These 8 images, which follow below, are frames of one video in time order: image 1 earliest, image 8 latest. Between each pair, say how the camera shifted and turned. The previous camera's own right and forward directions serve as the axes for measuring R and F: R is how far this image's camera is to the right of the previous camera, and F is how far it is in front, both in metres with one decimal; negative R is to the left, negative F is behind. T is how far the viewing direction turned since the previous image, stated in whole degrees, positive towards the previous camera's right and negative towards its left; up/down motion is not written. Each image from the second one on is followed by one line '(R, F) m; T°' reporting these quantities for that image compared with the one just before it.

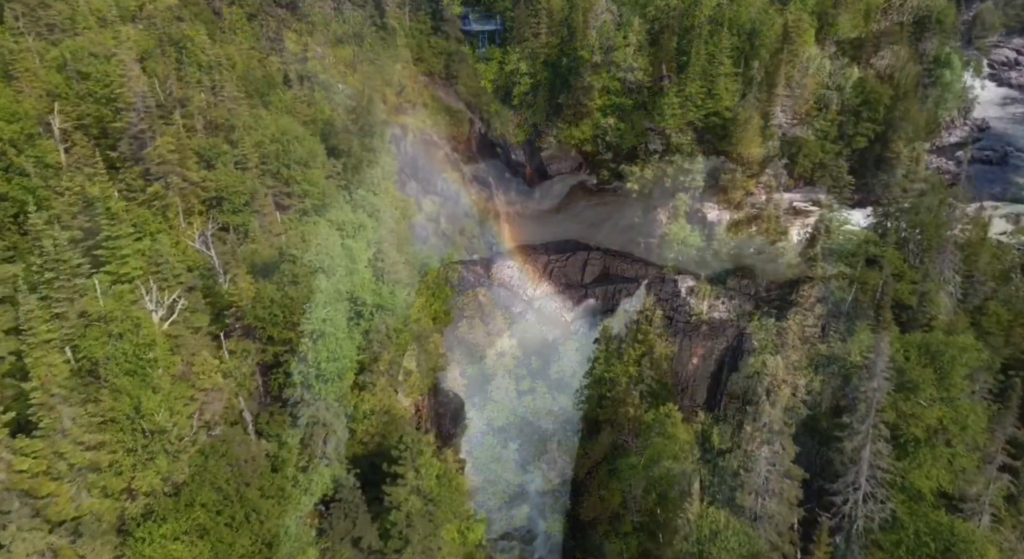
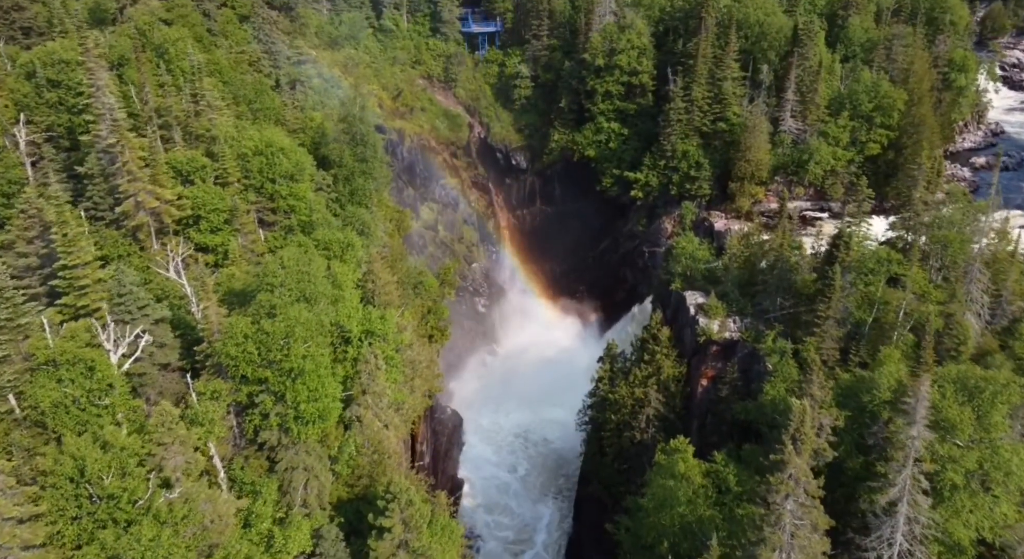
(+0.1, +2.4) m; 0°
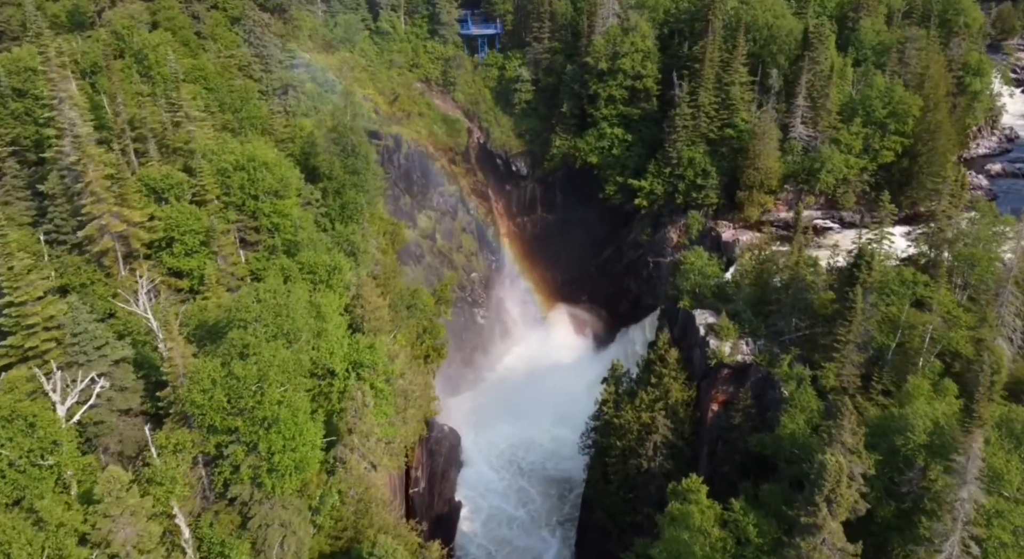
(0.0, +2.5) m; 0°
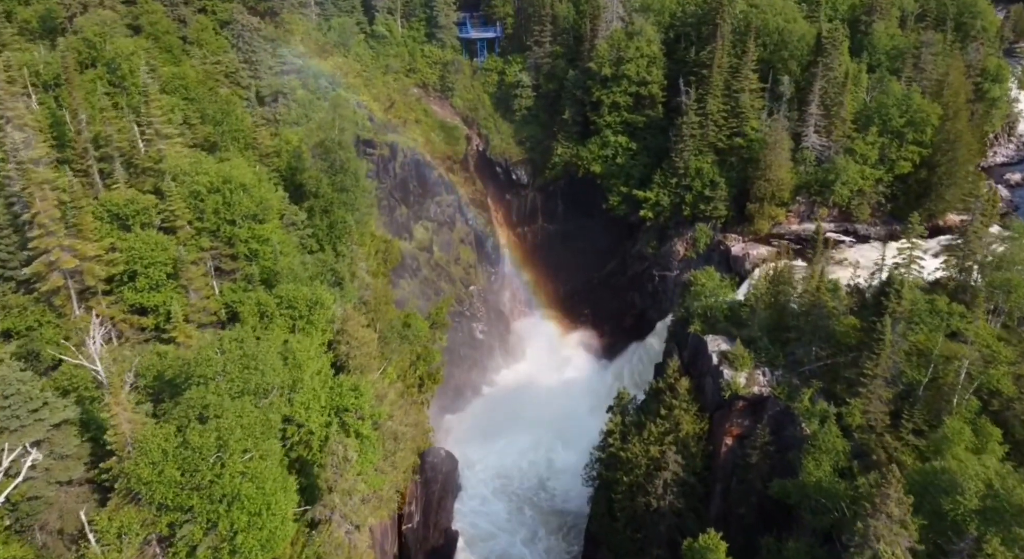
(0.0, +2.9) m; 0°
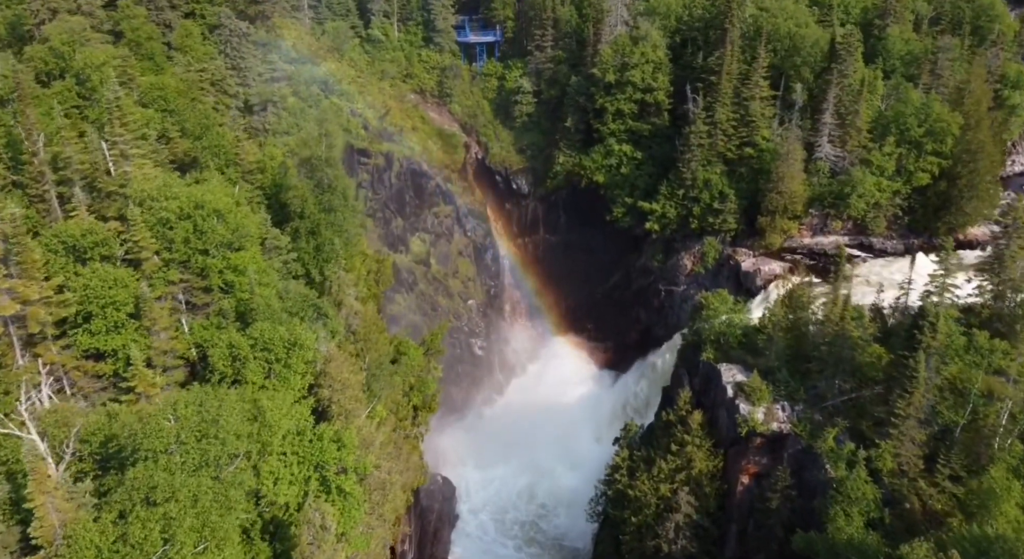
(0.0, +2.8) m; 0°
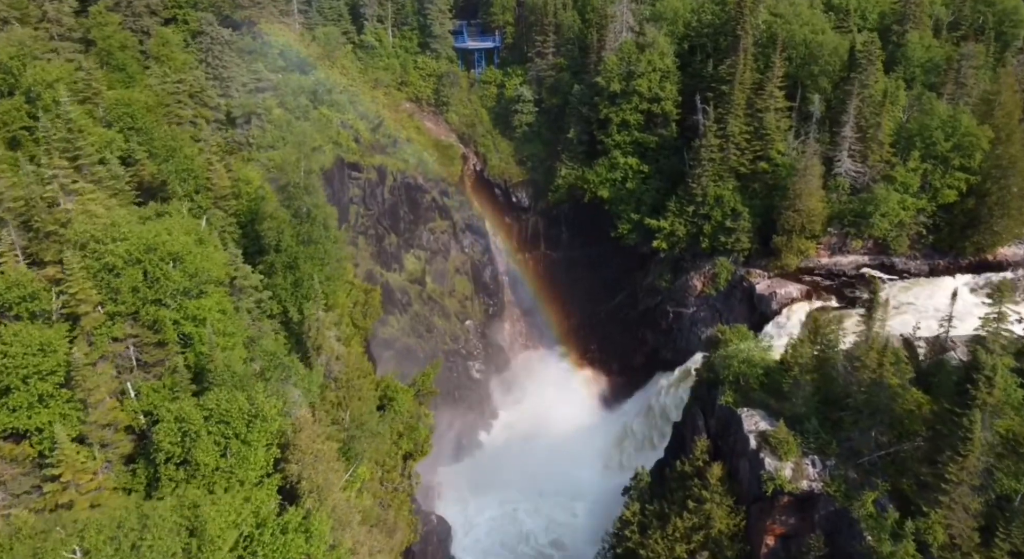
(0.0, +3.7) m; 0°
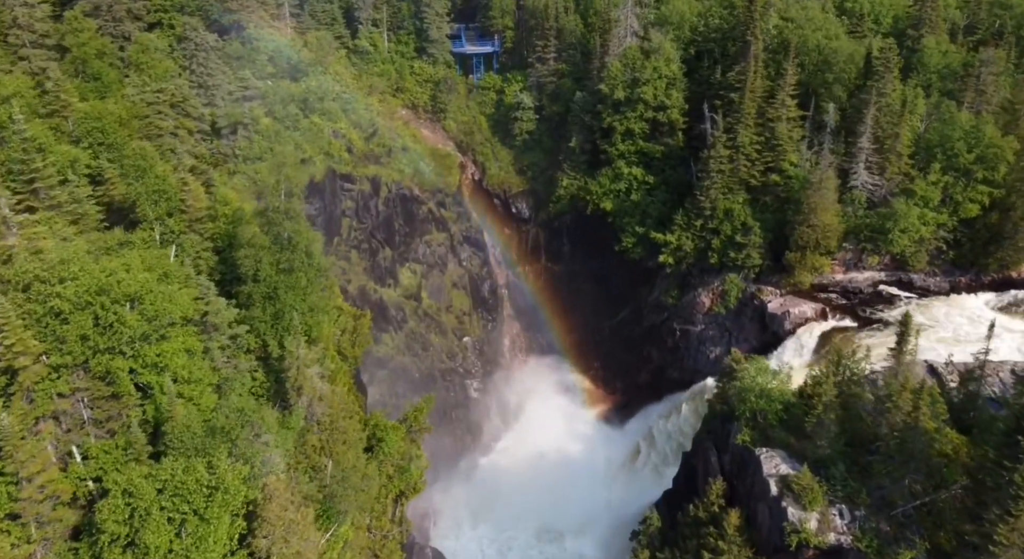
(0.0, +2.8) m; 0°
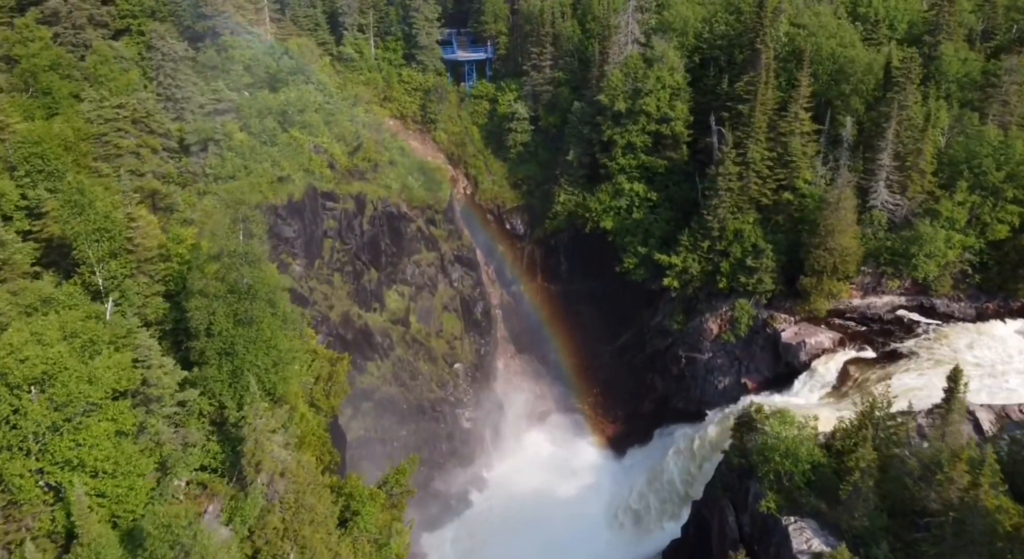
(0.0, +4.0) m; 0°
